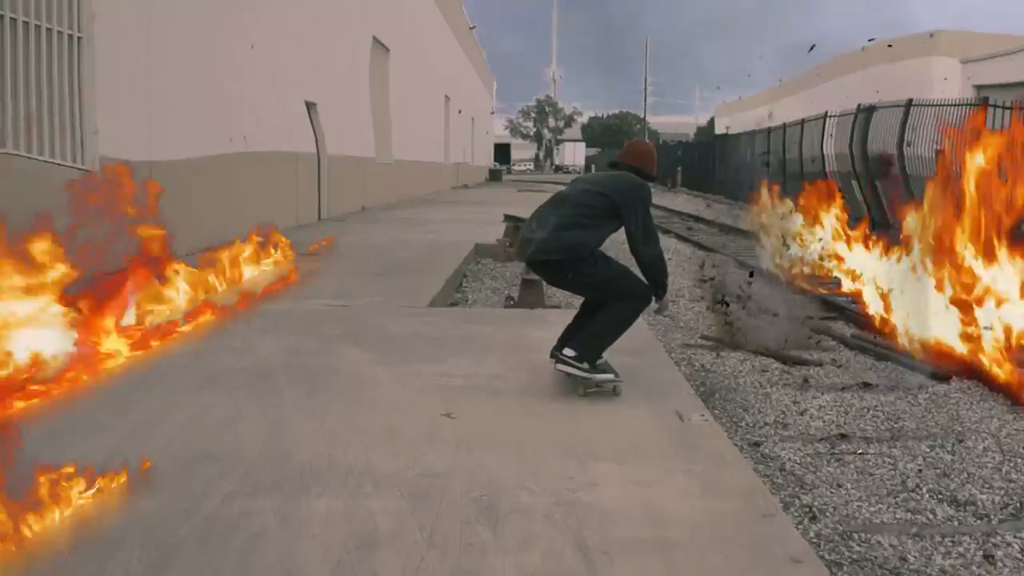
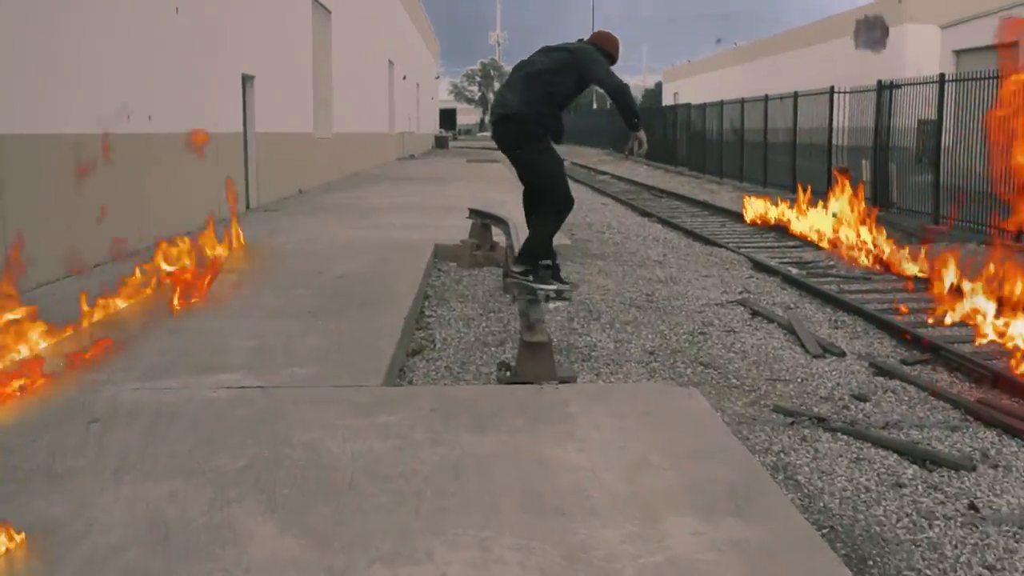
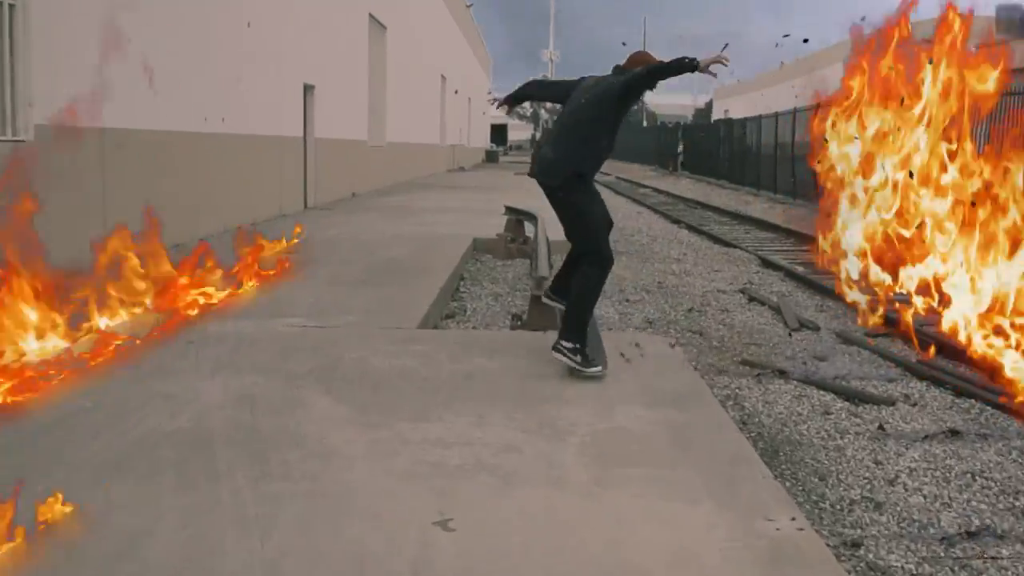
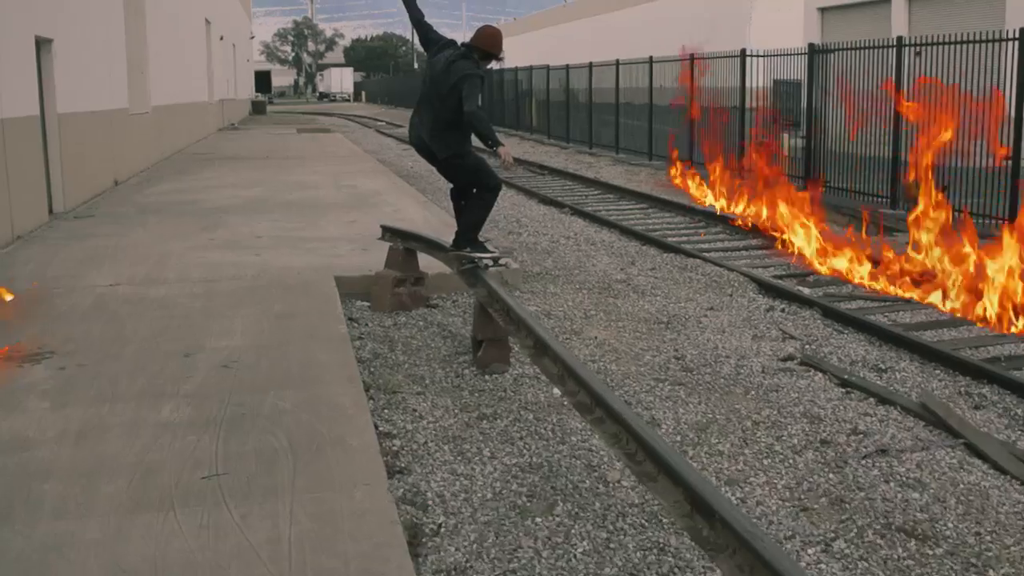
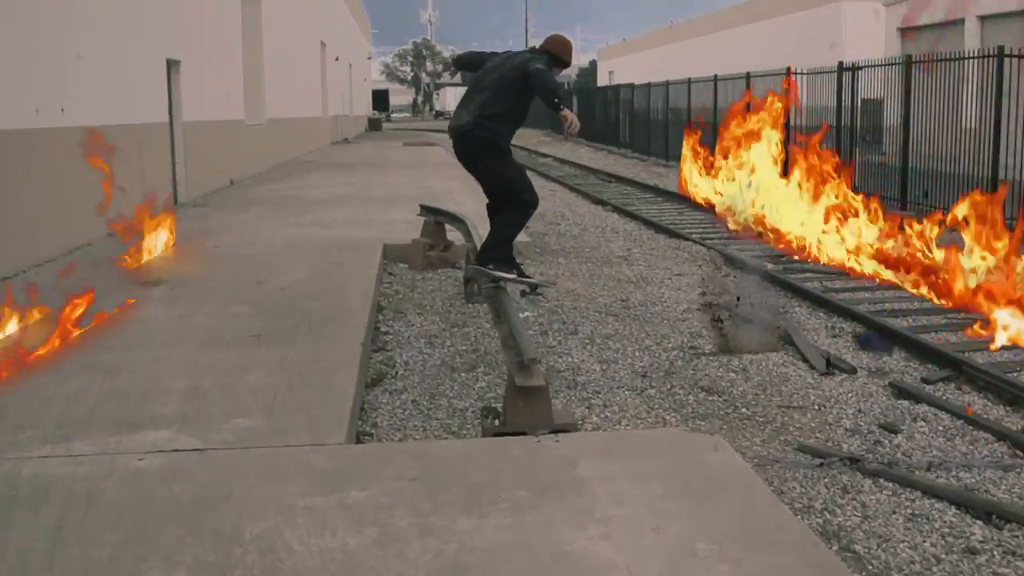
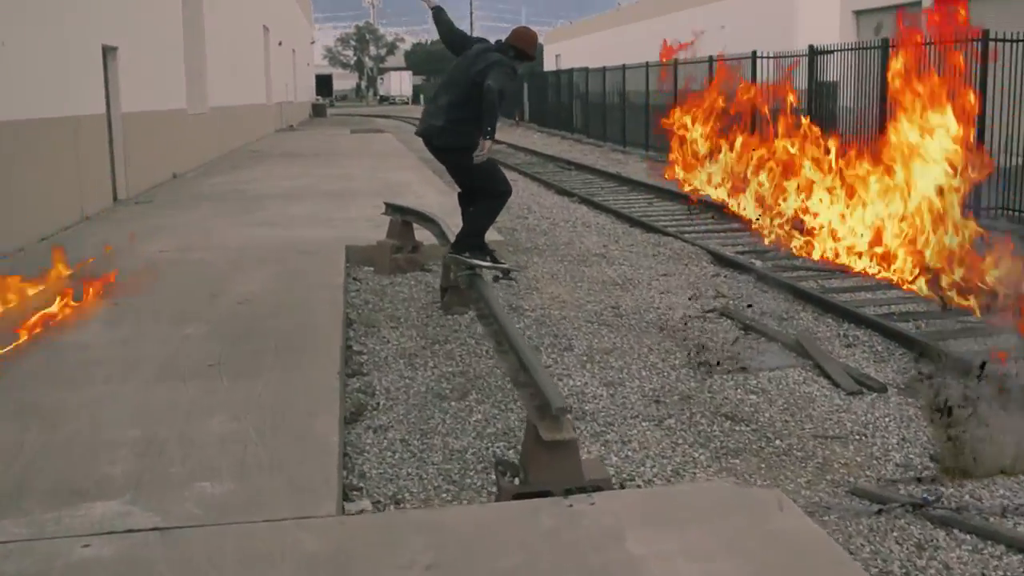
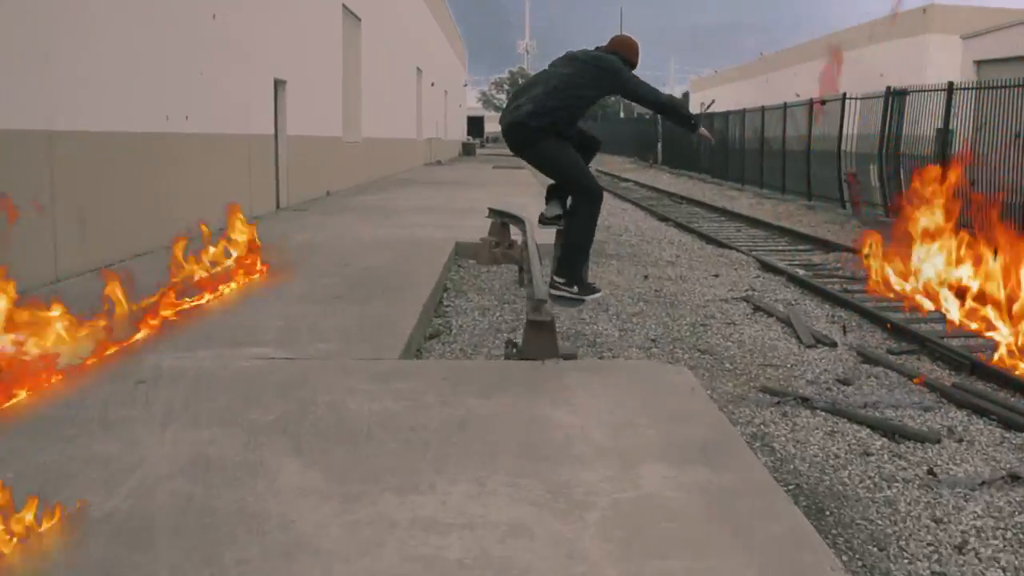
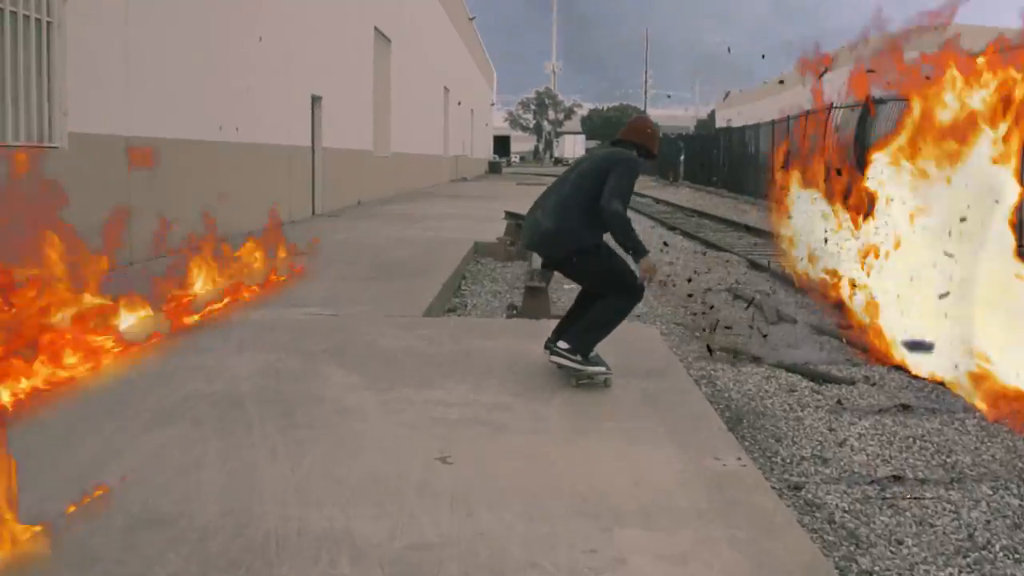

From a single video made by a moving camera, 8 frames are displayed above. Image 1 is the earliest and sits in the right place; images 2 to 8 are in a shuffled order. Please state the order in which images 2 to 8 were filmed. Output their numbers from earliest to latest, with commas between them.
8, 3, 7, 2, 5, 6, 4
